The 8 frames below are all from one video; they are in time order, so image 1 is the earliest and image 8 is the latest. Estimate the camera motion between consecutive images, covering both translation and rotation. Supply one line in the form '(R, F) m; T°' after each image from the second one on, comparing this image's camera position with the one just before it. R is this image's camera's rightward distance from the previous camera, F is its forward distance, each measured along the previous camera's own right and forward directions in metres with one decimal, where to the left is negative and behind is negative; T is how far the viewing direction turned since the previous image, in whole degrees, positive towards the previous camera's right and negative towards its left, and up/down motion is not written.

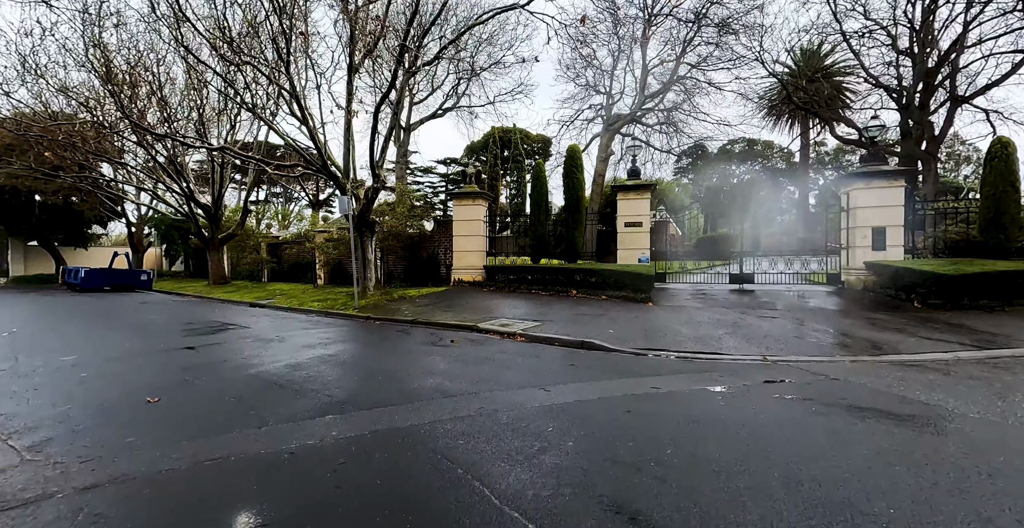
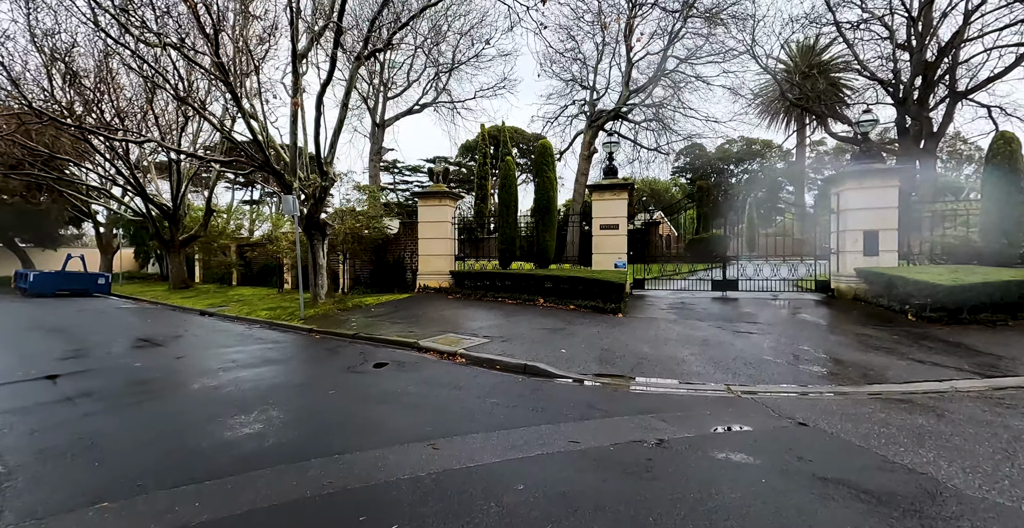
(+0.8, +0.8) m; 0°
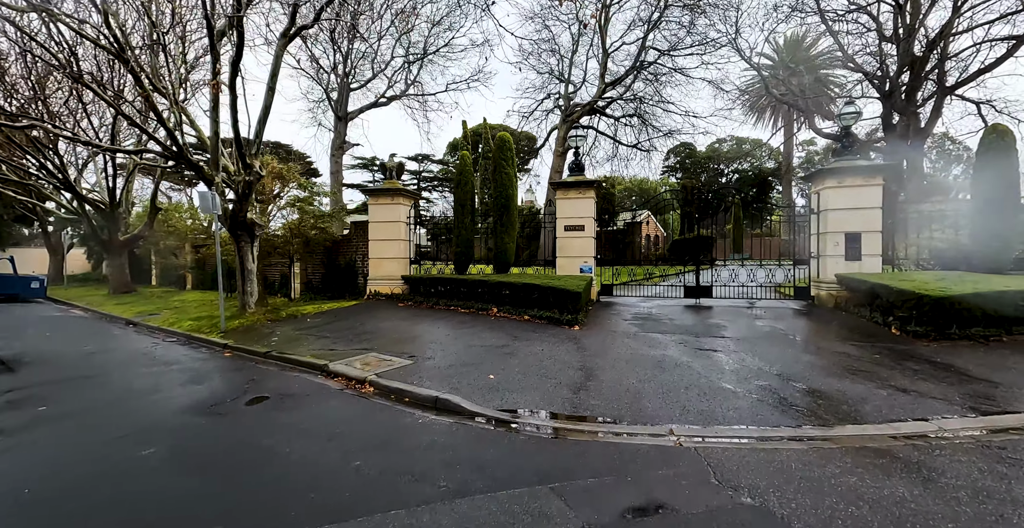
(+0.9, +0.9) m; +1°
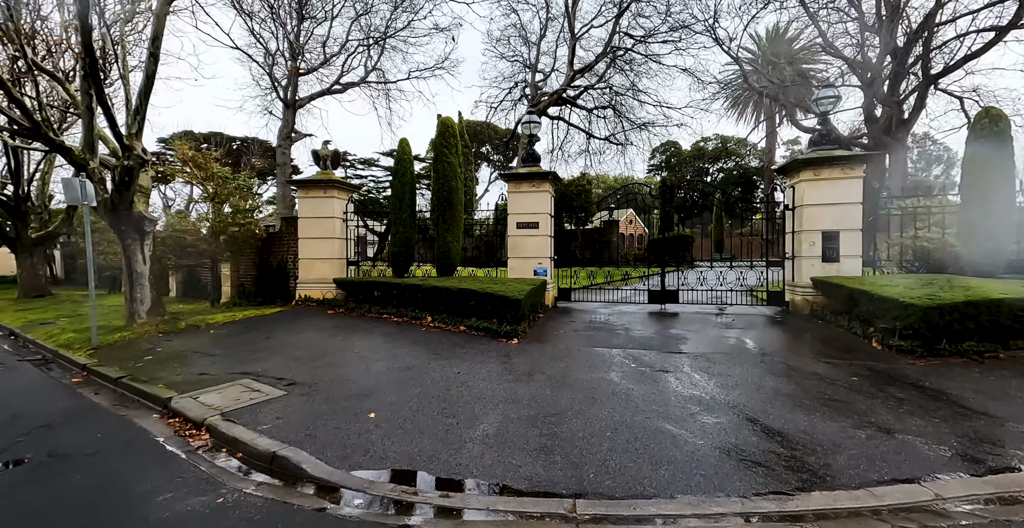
(+1.0, +1.1) m; +1°
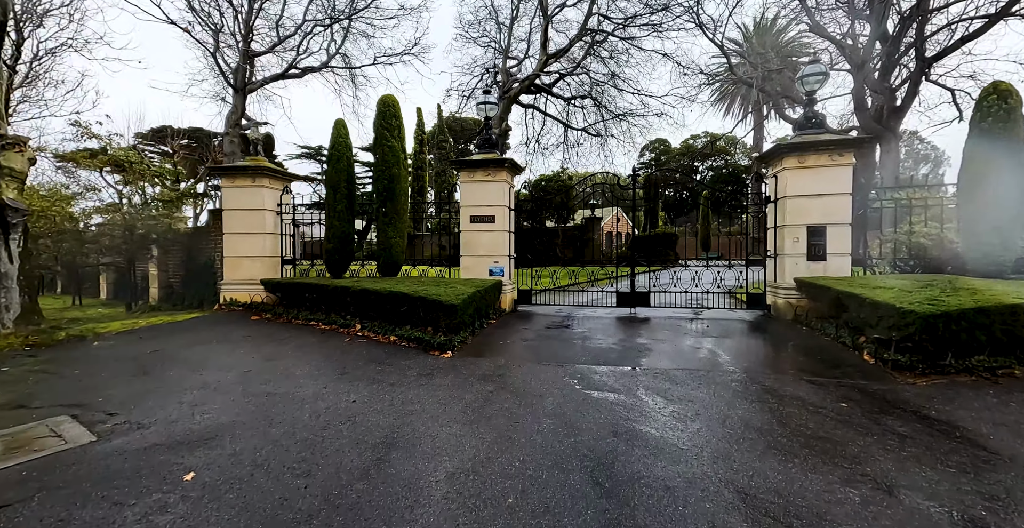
(+0.8, +1.0) m; +1°
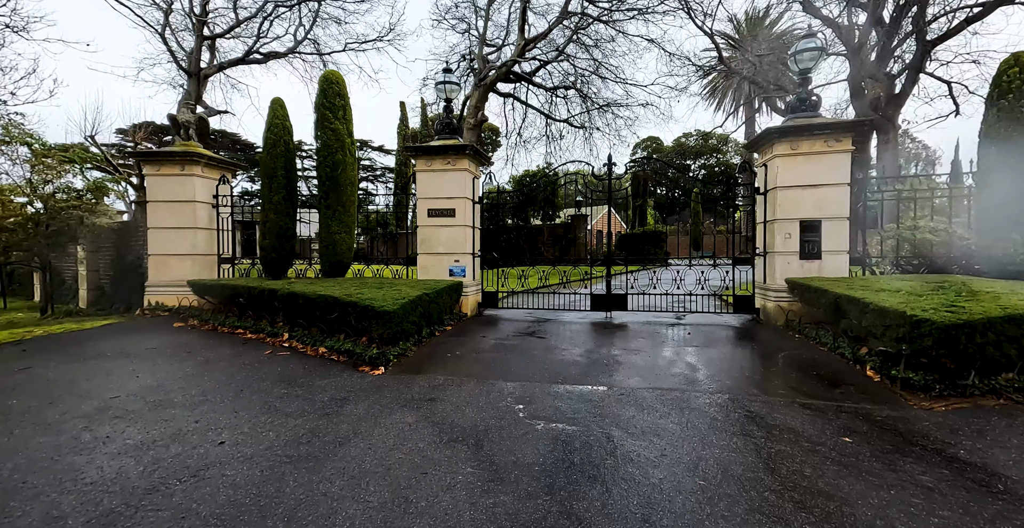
(+0.6, +0.9) m; +1°
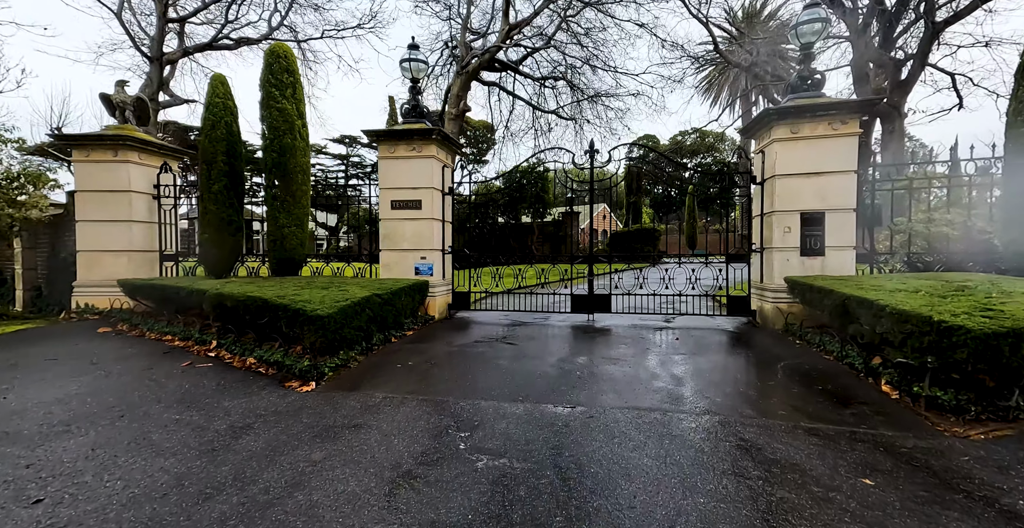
(+0.4, +0.7) m; 0°
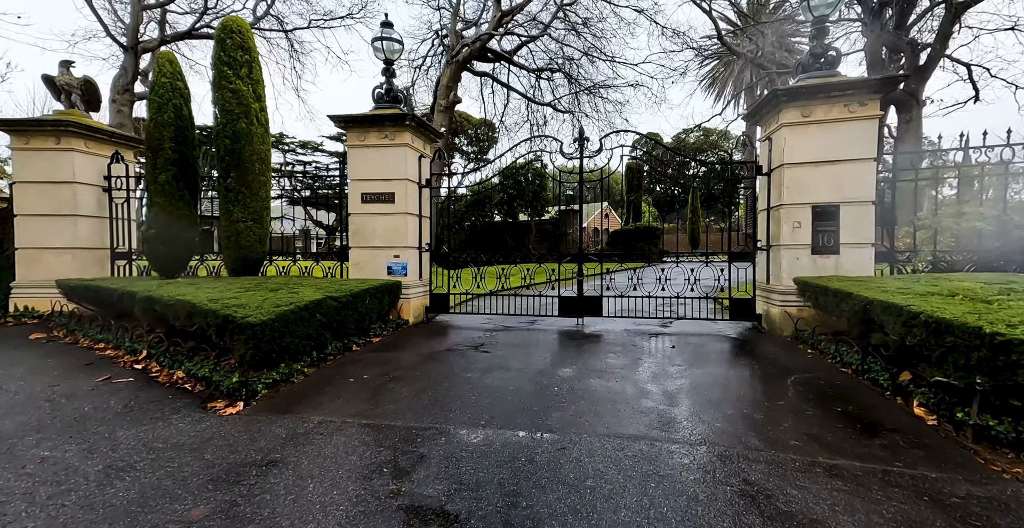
(+0.3, +0.6) m; 0°
